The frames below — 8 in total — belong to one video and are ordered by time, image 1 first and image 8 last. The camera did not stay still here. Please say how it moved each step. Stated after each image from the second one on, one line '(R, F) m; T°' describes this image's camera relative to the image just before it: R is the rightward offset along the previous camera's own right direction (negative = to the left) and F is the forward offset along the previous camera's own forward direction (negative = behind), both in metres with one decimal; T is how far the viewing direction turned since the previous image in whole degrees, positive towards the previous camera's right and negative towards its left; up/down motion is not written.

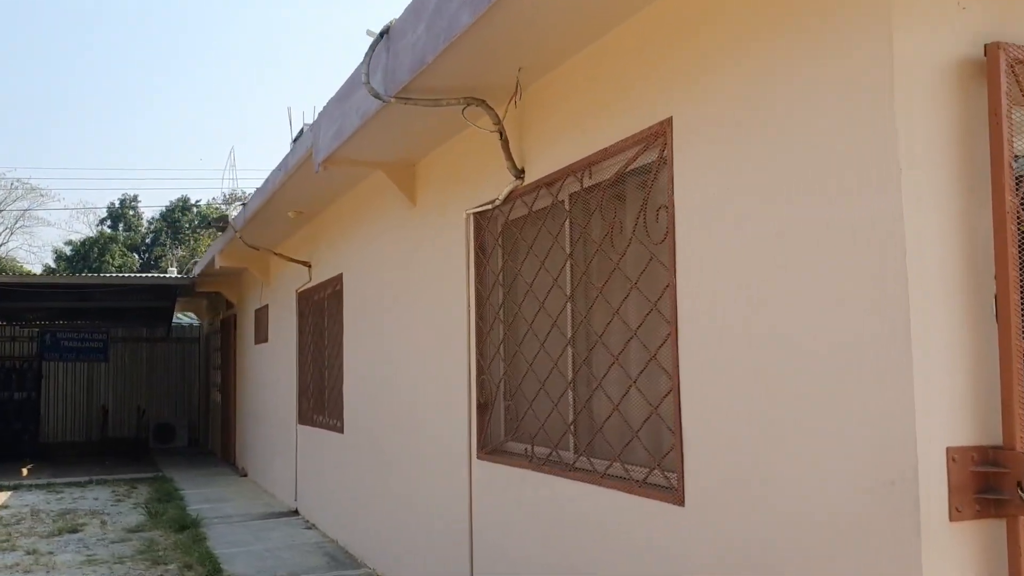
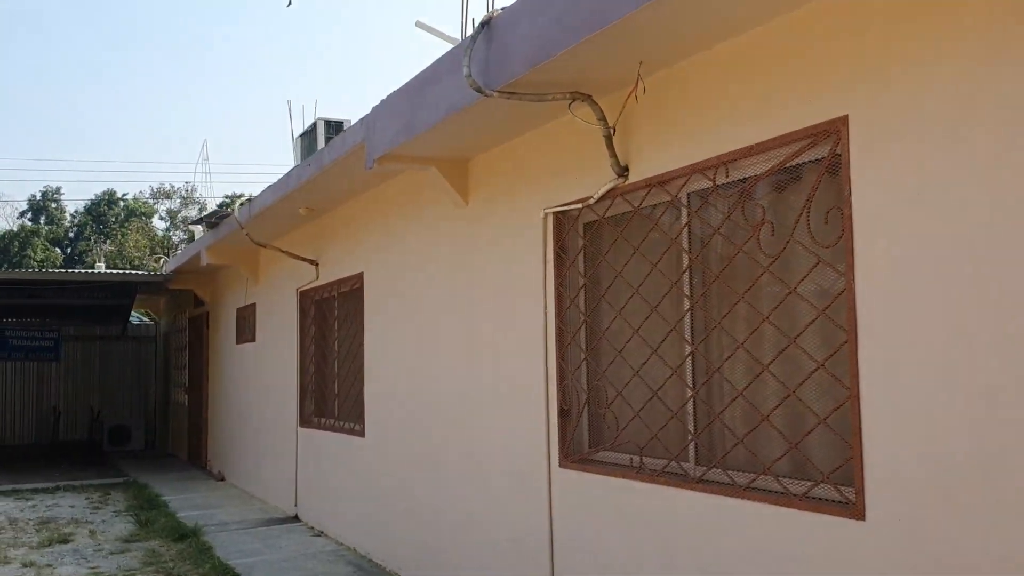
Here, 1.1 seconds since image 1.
(-0.6, +0.2) m; +4°
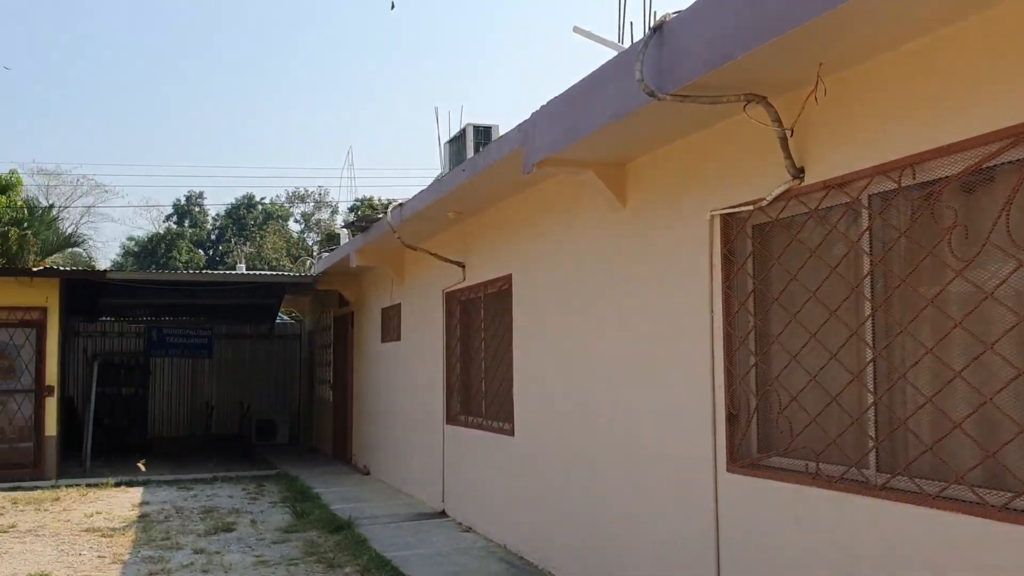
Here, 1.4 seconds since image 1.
(-0.2, -0.1) m; -7°
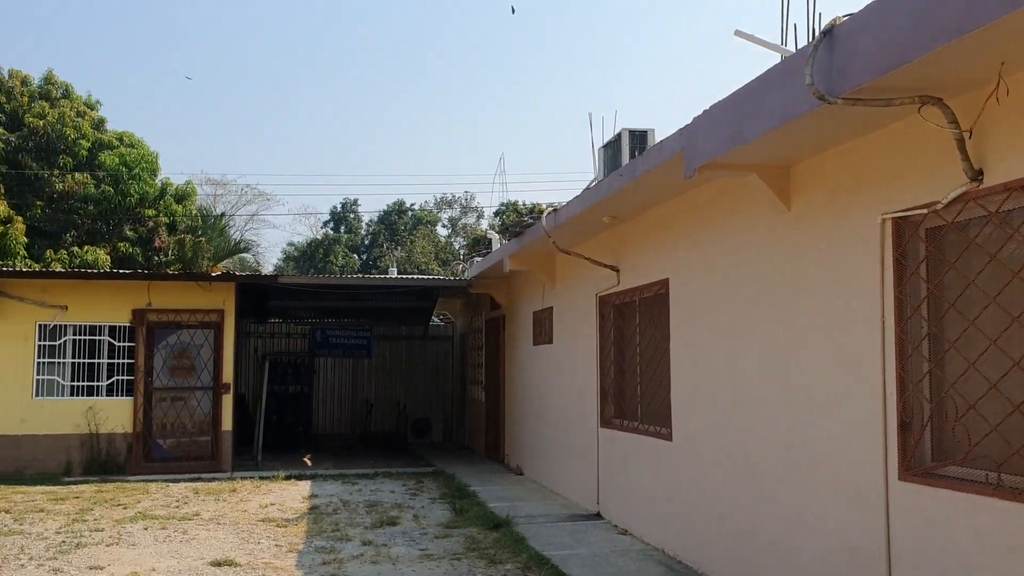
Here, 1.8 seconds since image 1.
(-0.1, -0.1) m; -8°
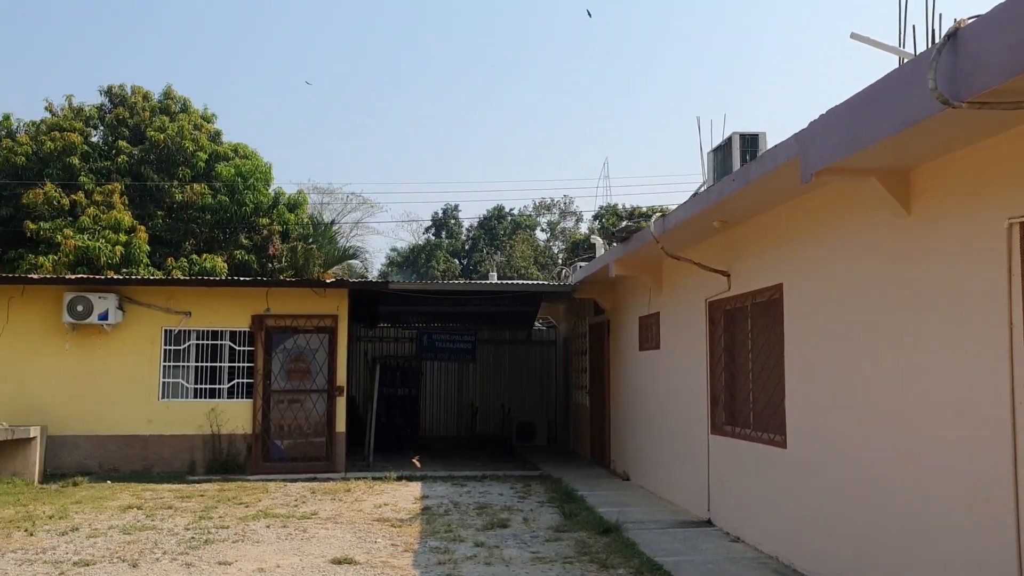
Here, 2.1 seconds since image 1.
(-0.1, -0.1) m; -6°
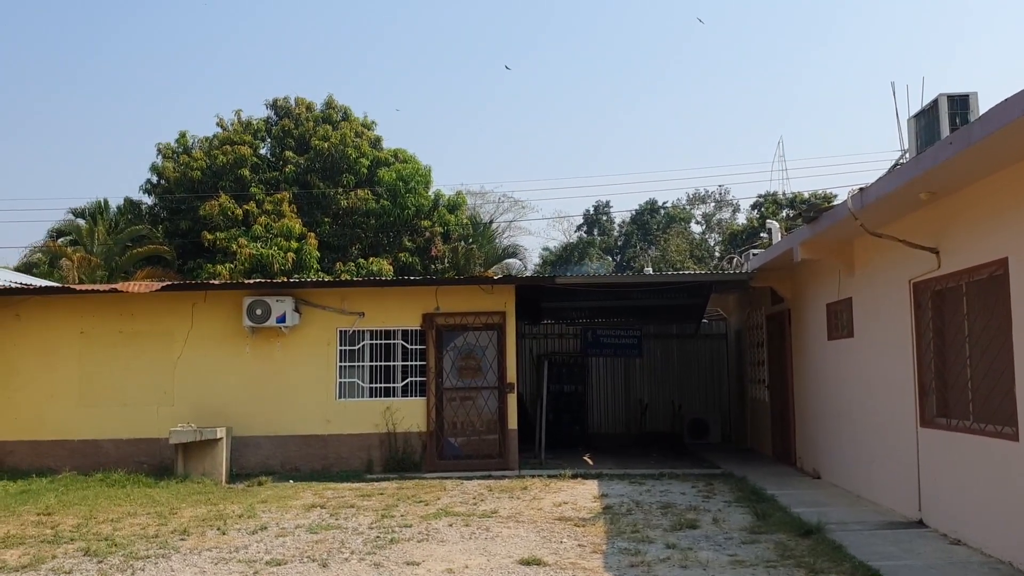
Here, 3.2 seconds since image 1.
(-0.2, +0.3) m; -9°
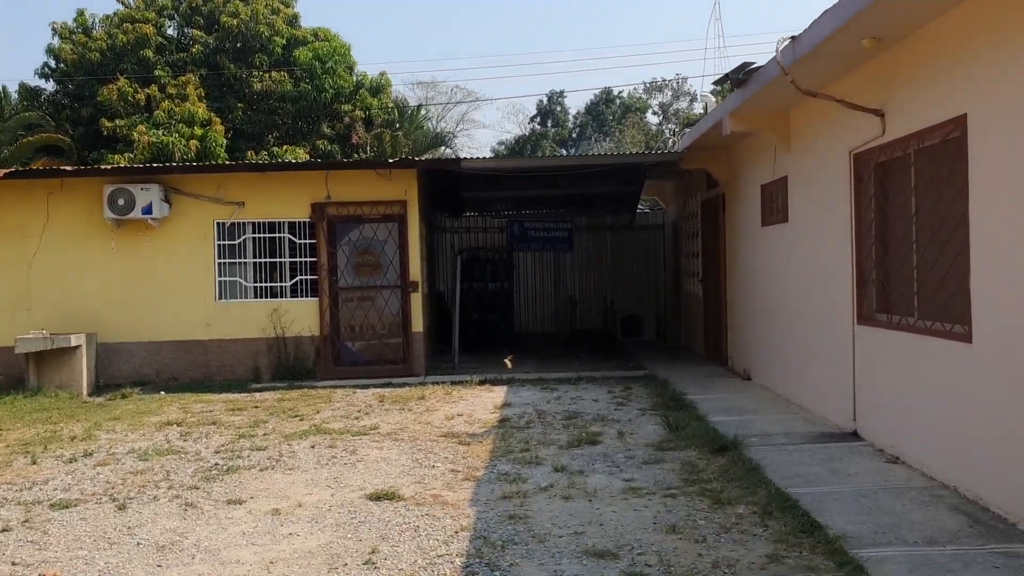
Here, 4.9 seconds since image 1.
(+0.6, +1.2) m; +2°
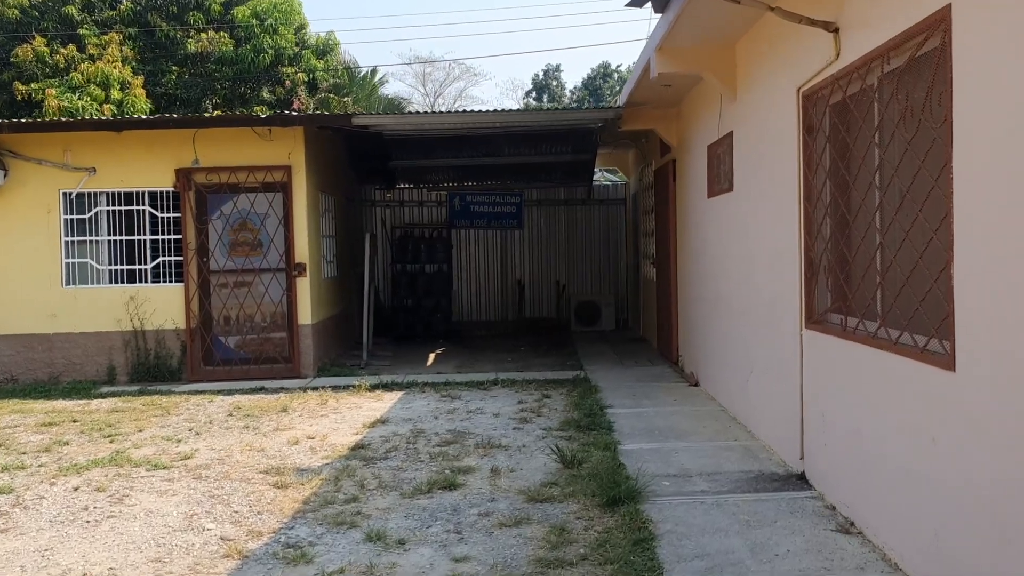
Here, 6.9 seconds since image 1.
(+0.9, +1.7) m; 0°
